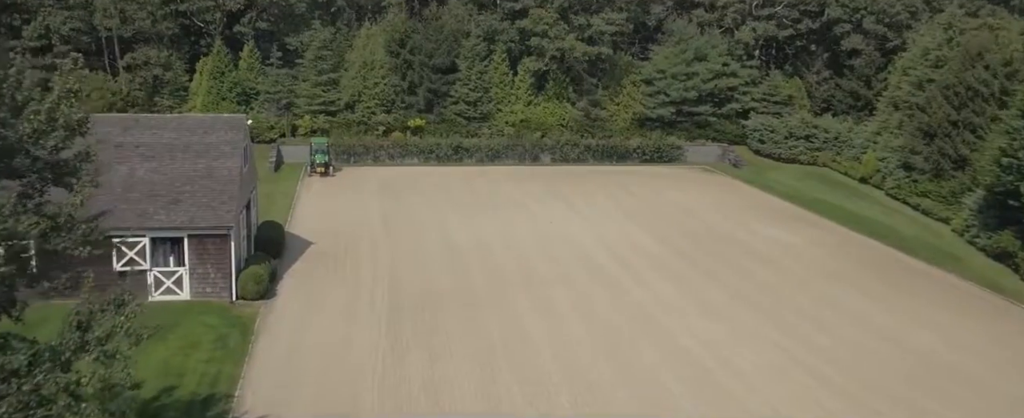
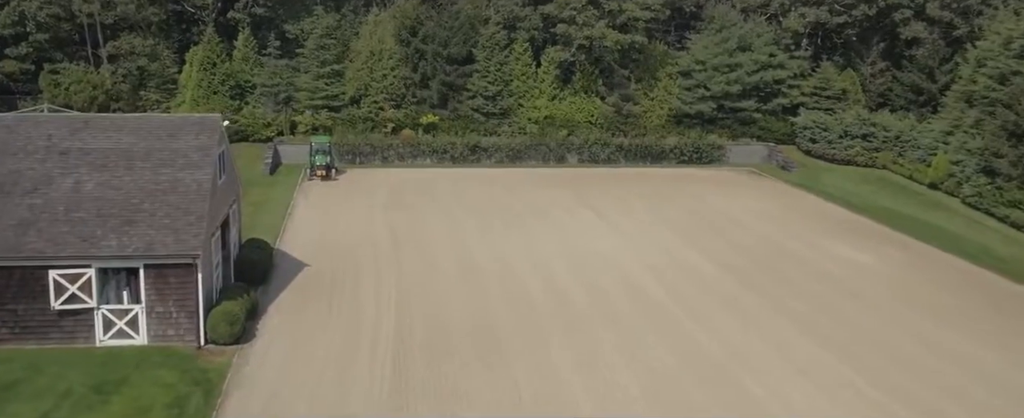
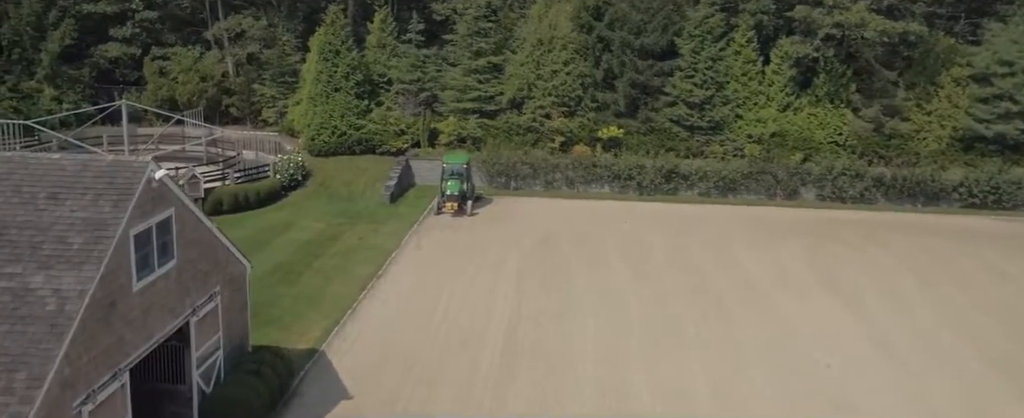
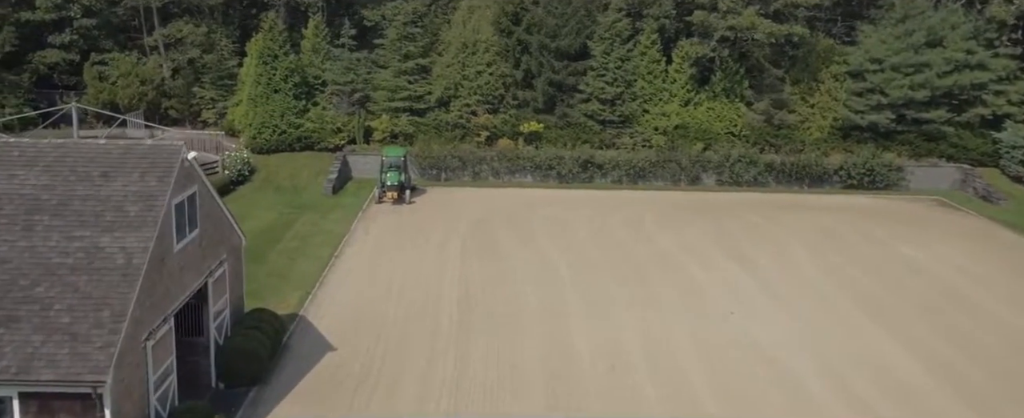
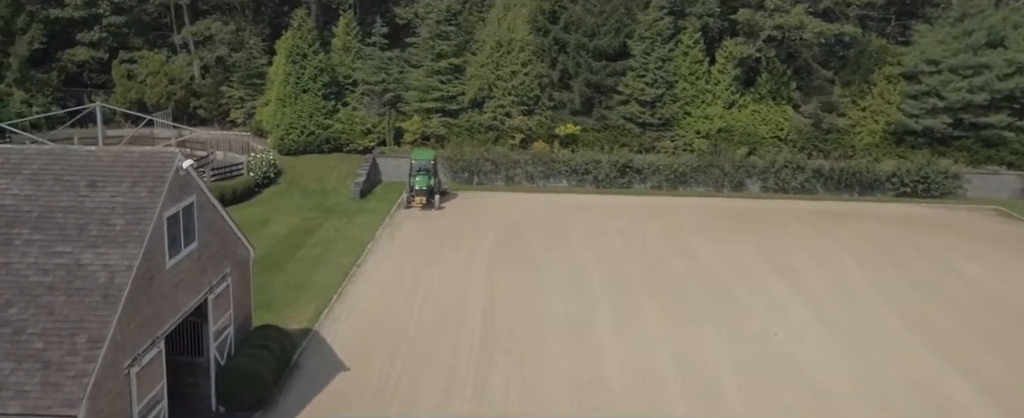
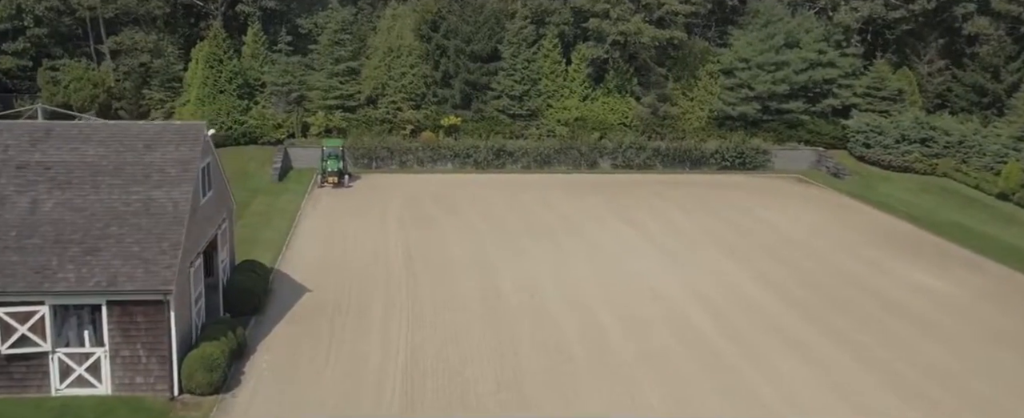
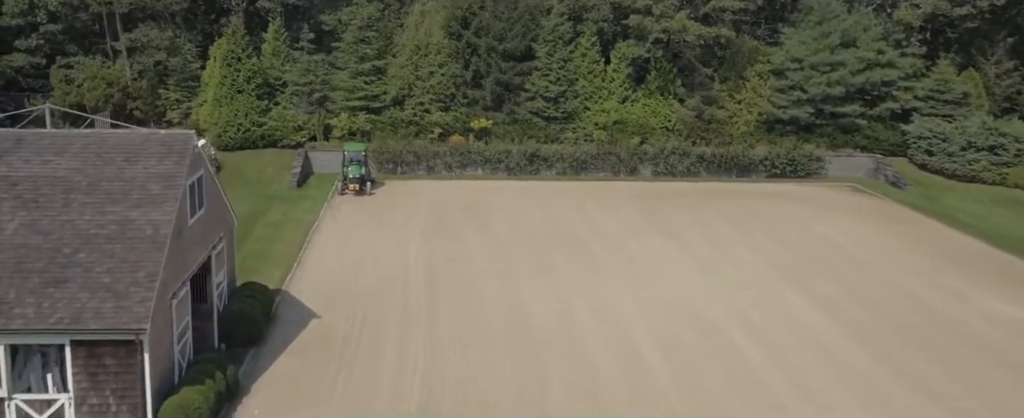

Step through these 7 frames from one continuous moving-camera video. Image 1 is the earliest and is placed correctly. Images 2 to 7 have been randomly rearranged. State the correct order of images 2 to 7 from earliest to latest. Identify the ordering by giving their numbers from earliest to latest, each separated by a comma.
2, 6, 7, 4, 5, 3
